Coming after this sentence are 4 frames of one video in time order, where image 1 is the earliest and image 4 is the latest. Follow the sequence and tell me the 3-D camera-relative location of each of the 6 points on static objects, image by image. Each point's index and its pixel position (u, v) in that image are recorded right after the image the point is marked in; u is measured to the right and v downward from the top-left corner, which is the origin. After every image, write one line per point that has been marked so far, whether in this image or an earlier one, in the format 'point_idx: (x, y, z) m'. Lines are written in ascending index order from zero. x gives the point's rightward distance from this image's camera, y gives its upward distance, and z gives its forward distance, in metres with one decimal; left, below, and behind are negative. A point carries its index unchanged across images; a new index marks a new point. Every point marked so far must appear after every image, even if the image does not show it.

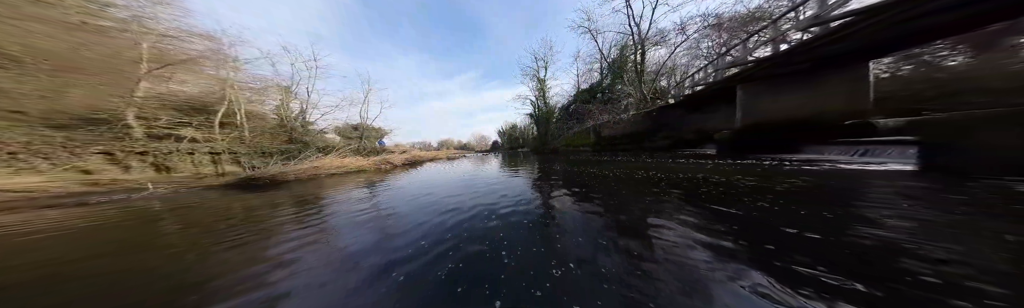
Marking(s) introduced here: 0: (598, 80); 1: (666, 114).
0: (+10.4, +8.9, +16.6) m
1: (+9.6, +2.2, +8.3) m
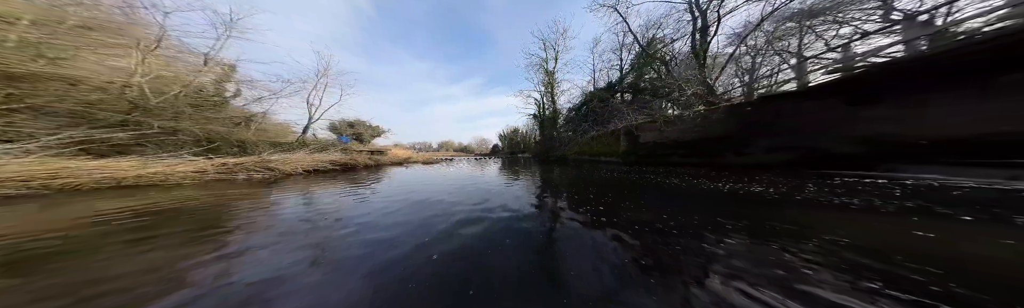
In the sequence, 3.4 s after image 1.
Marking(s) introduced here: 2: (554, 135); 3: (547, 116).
0: (+10.7, +7.7, +13.7) m
1: (+9.4, +1.5, +5.1) m
2: (+5.2, +2.5, +17.4) m
3: (+4.5, +5.0, +18.0) m
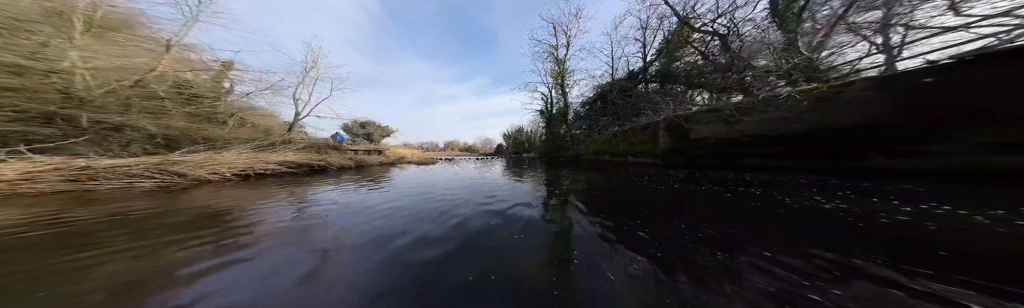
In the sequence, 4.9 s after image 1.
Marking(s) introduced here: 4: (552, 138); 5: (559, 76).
0: (+11.3, +7.7, +11.7) m
1: (+9.5, +1.5, +3.2) m
2: (+6.1, +2.4, +15.7) m
3: (+5.3, +5.0, +16.4) m
4: (+5.3, +2.0, +17.7) m
5: (+5.5, +8.7, +15.8) m
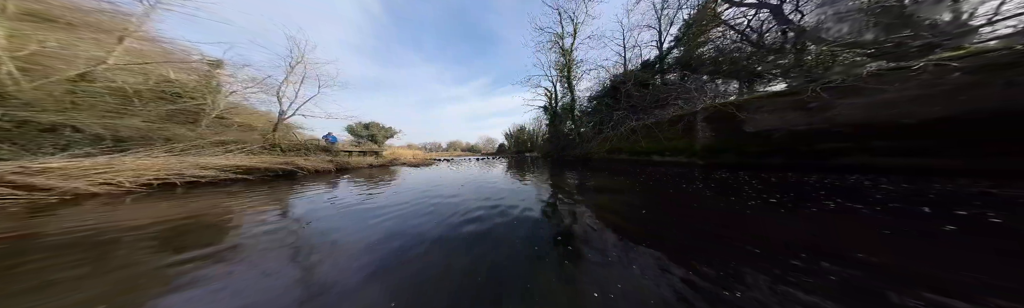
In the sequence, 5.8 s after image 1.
0: (+11.4, +7.9, +10.5) m
1: (+9.5, +1.6, +2.1) m
2: (+6.4, +2.5, +14.6) m
3: (+5.7, +5.1, +15.3) m
4: (+5.7, +2.2, +16.6) m
5: (+5.7, +8.8, +14.7) m
